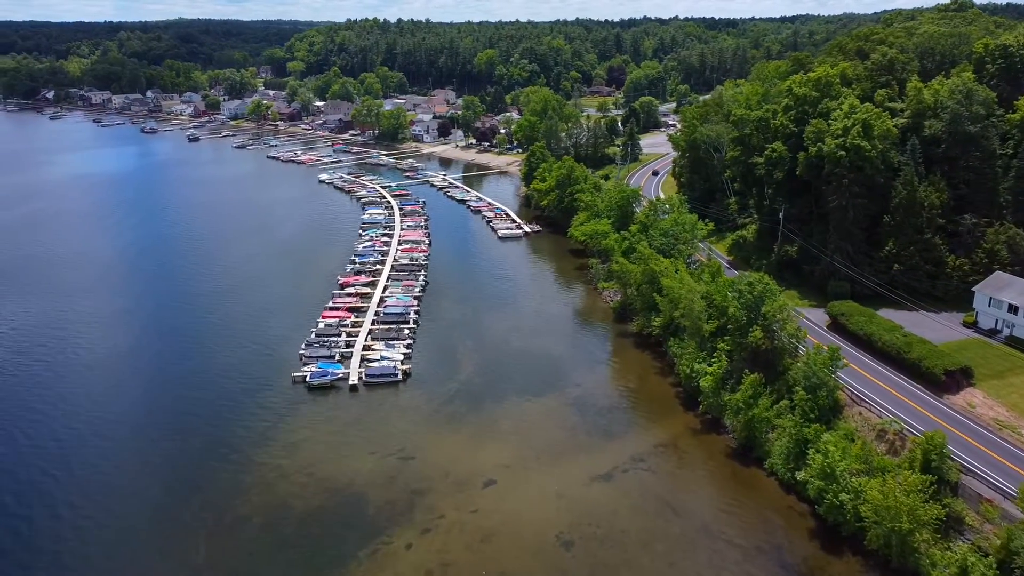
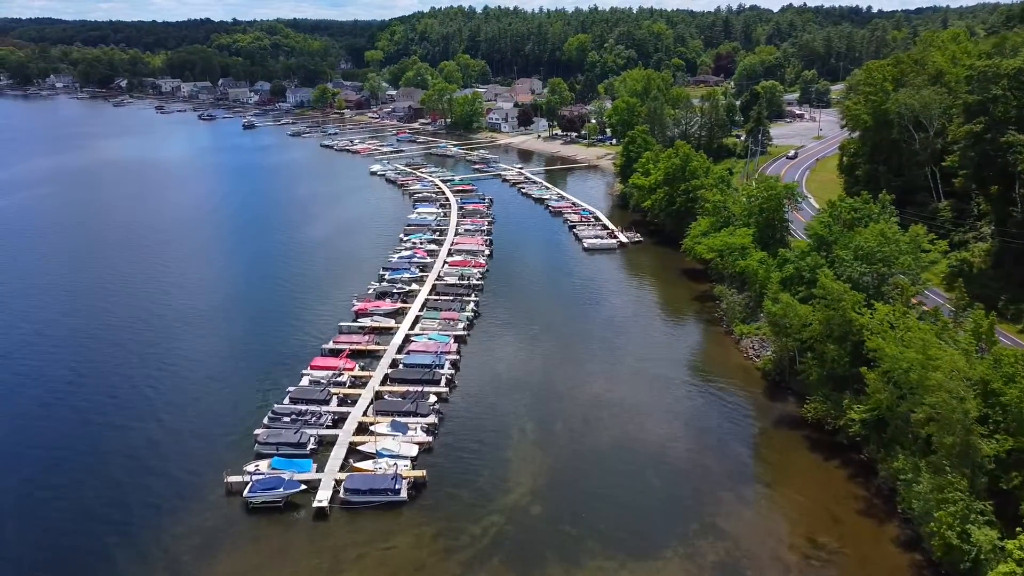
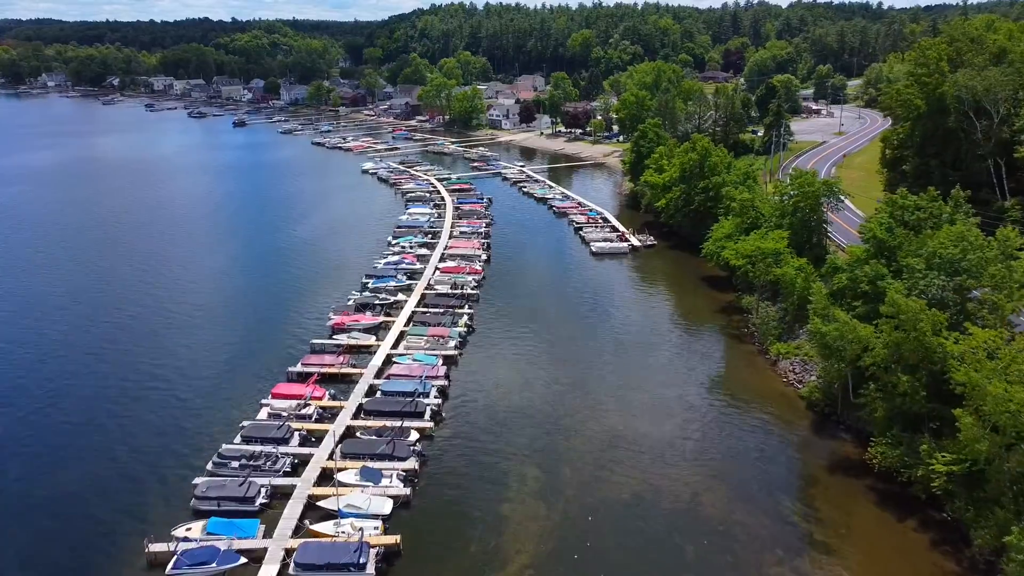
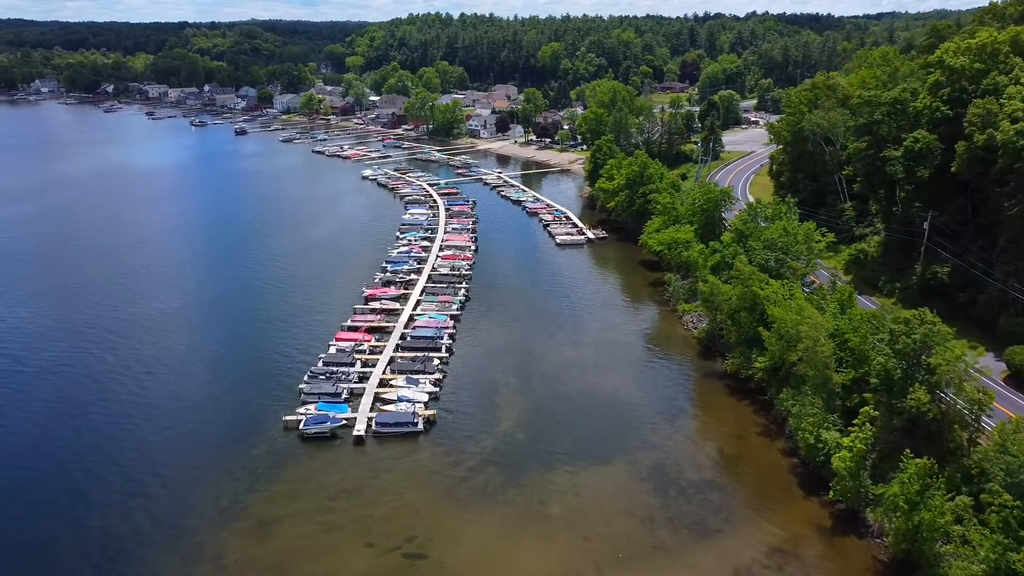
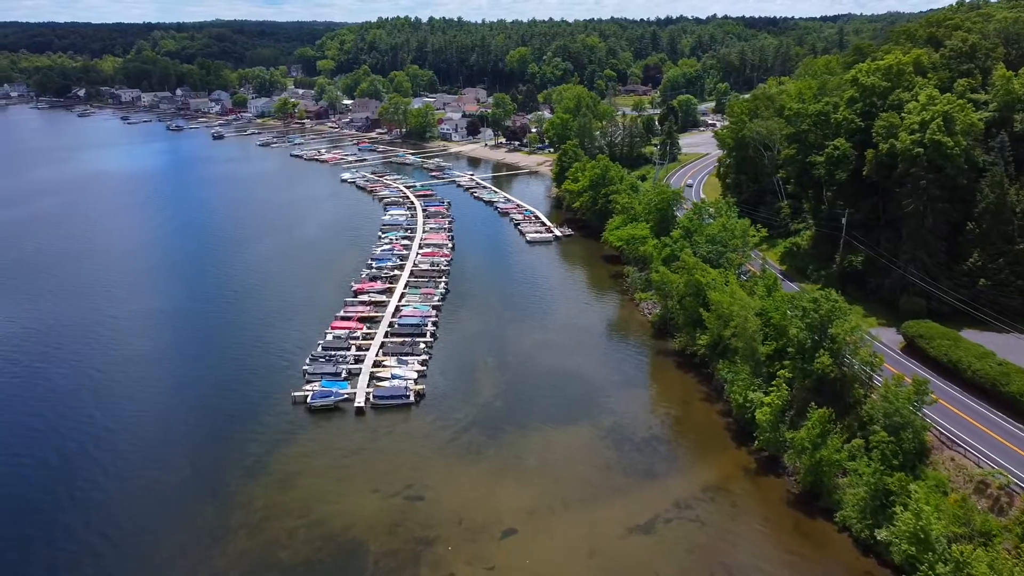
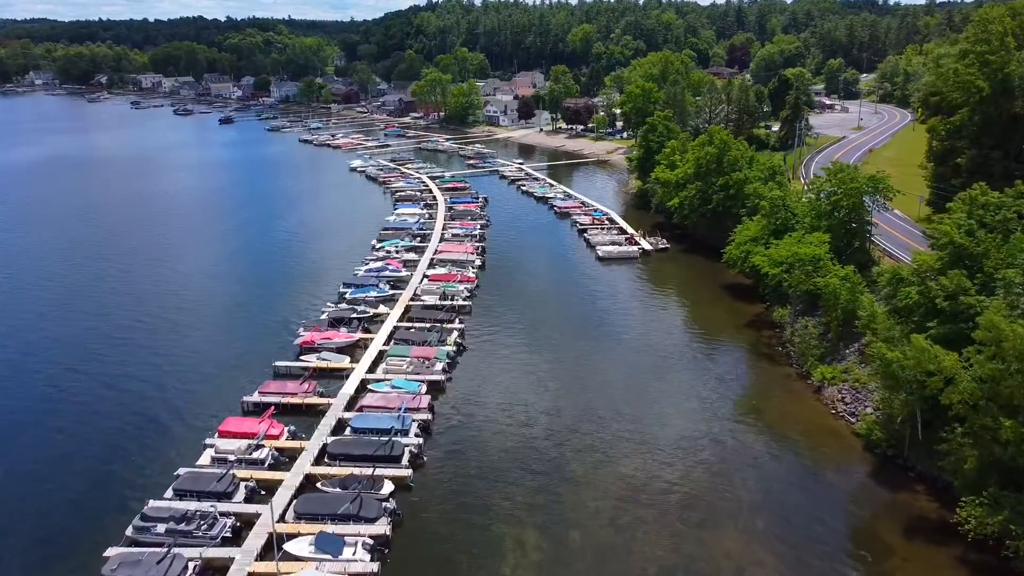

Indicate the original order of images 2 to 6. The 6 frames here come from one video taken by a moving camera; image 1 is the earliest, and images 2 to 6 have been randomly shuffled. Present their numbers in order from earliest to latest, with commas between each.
5, 4, 2, 3, 6
